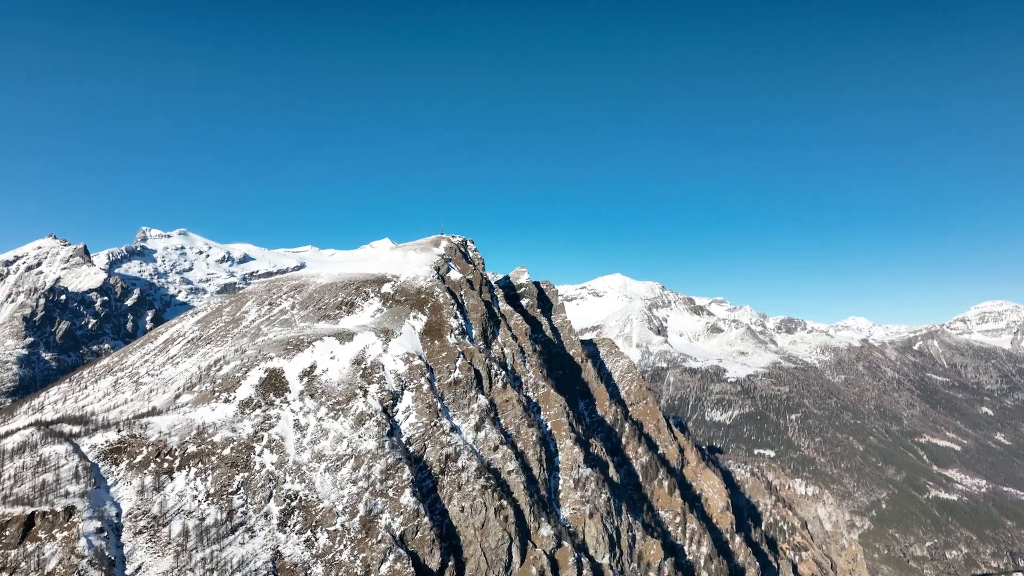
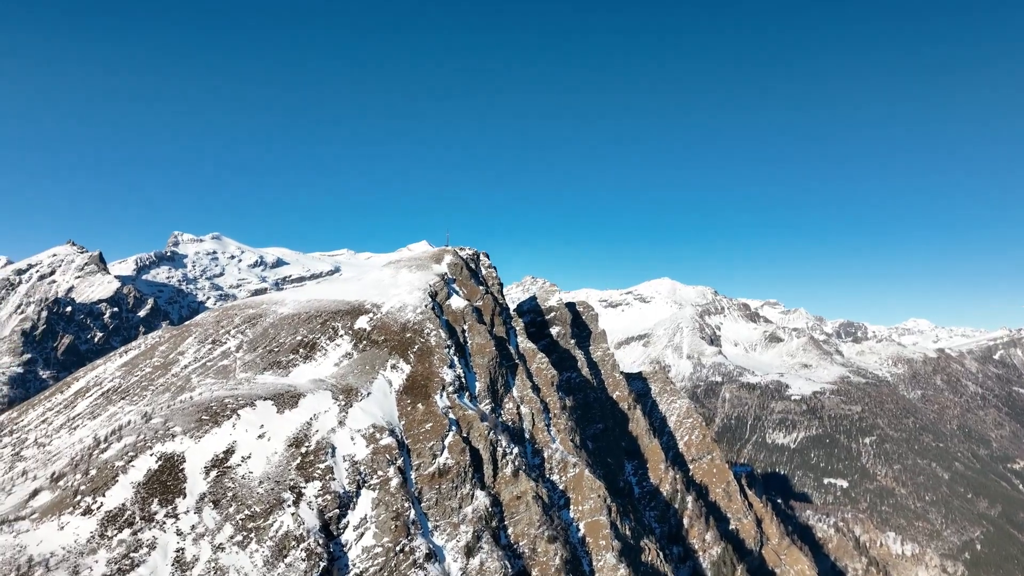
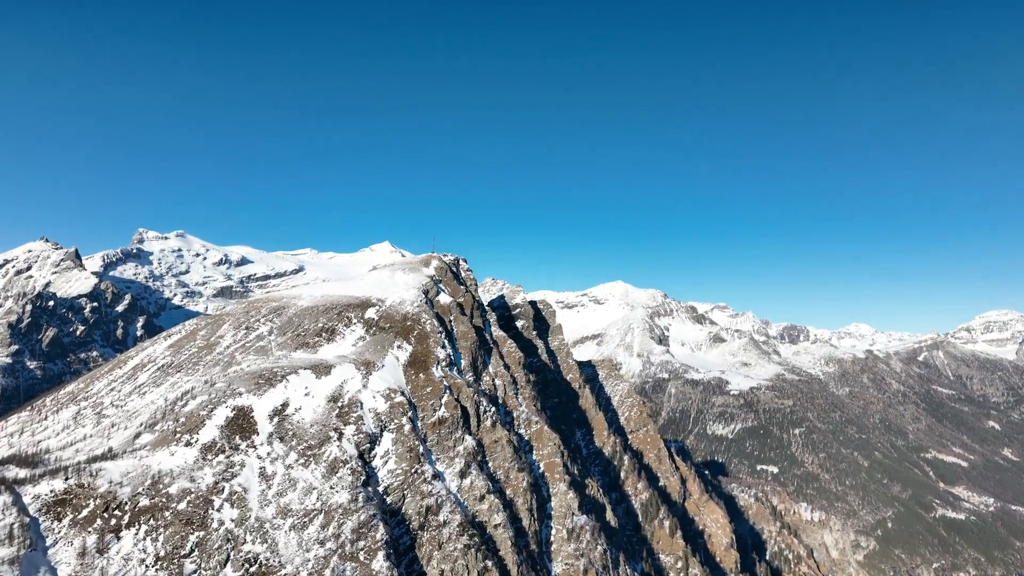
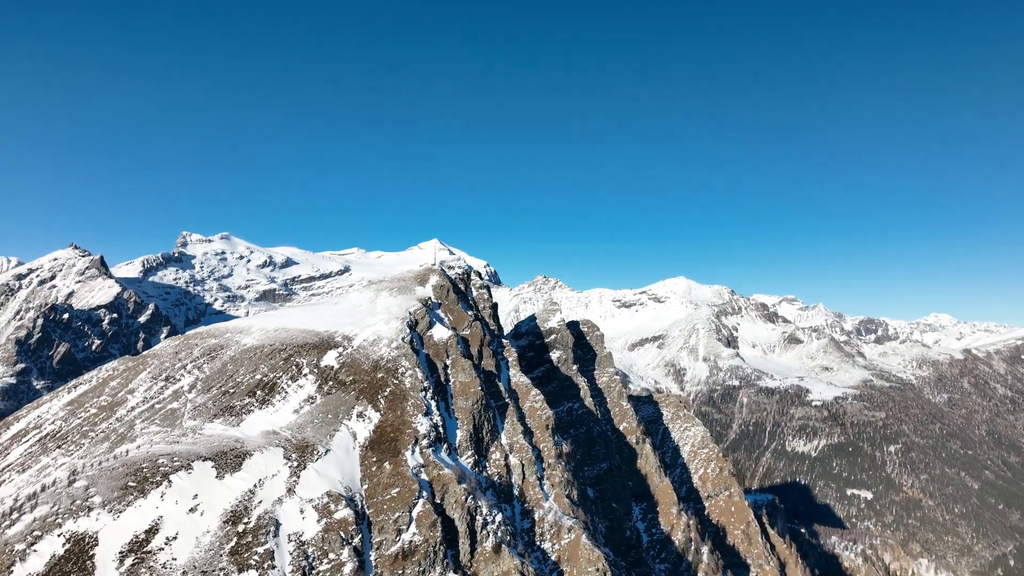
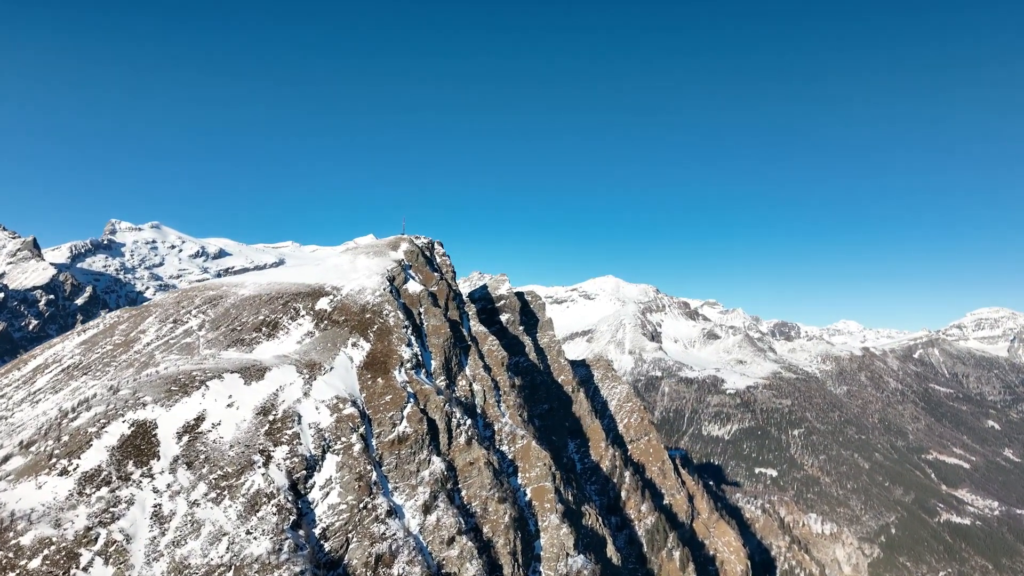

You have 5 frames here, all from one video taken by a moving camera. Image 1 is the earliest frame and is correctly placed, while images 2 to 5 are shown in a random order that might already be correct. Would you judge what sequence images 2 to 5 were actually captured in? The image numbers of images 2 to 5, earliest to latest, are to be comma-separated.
3, 5, 2, 4
